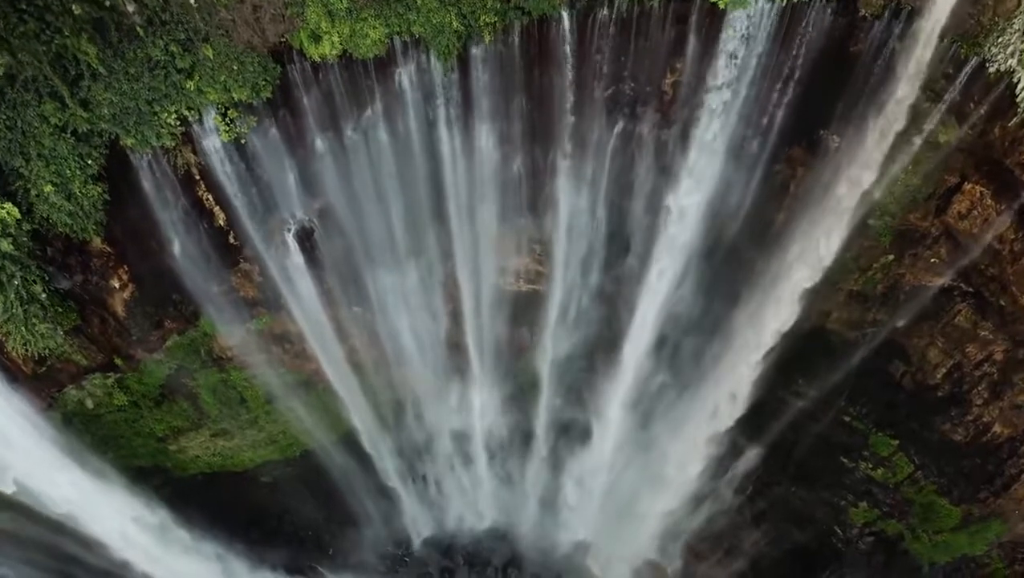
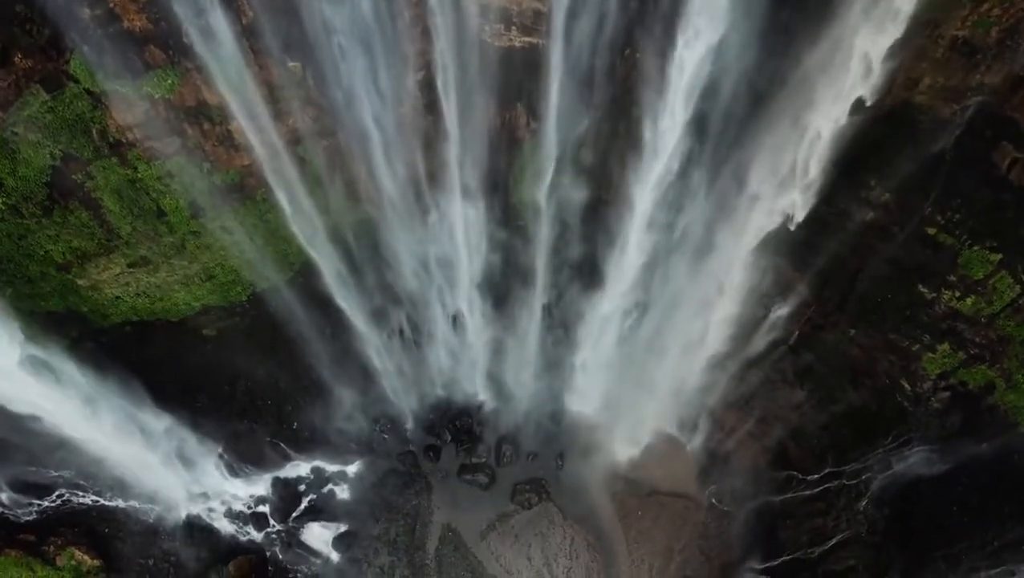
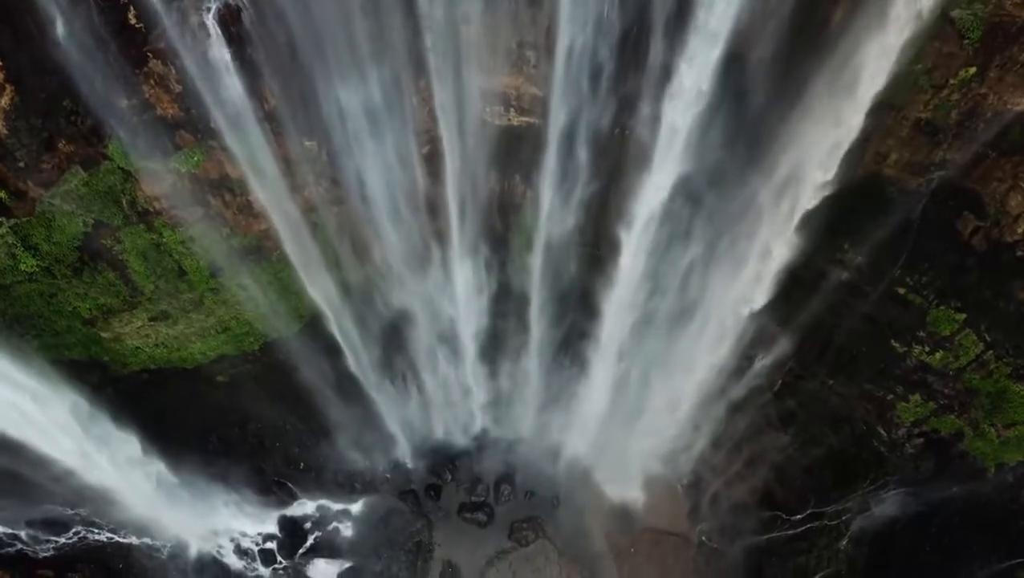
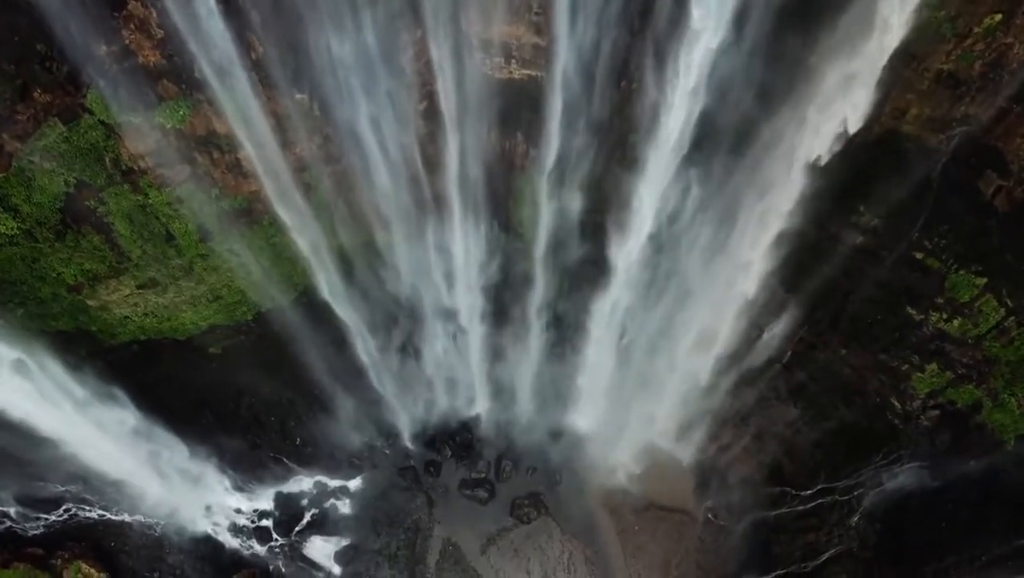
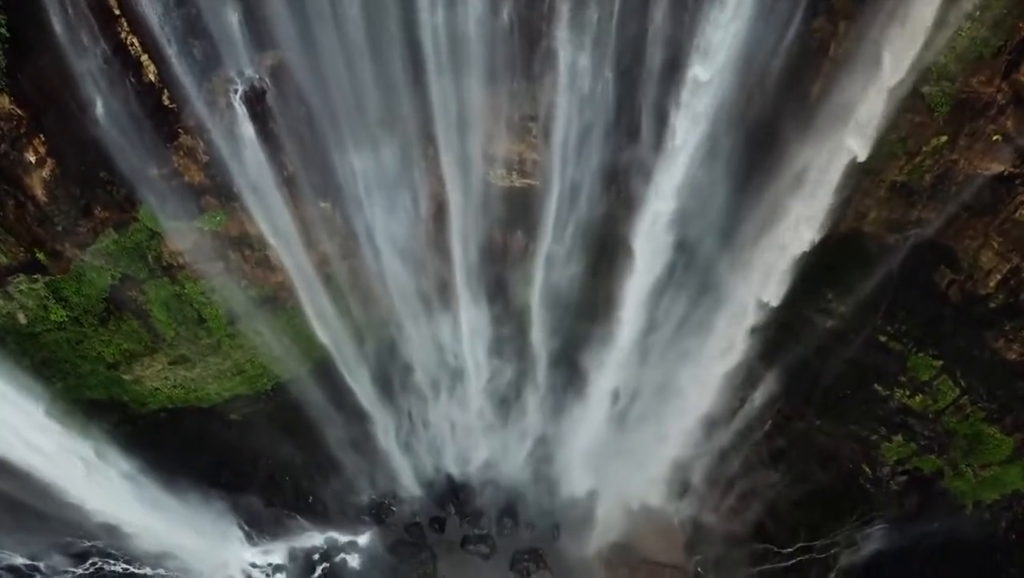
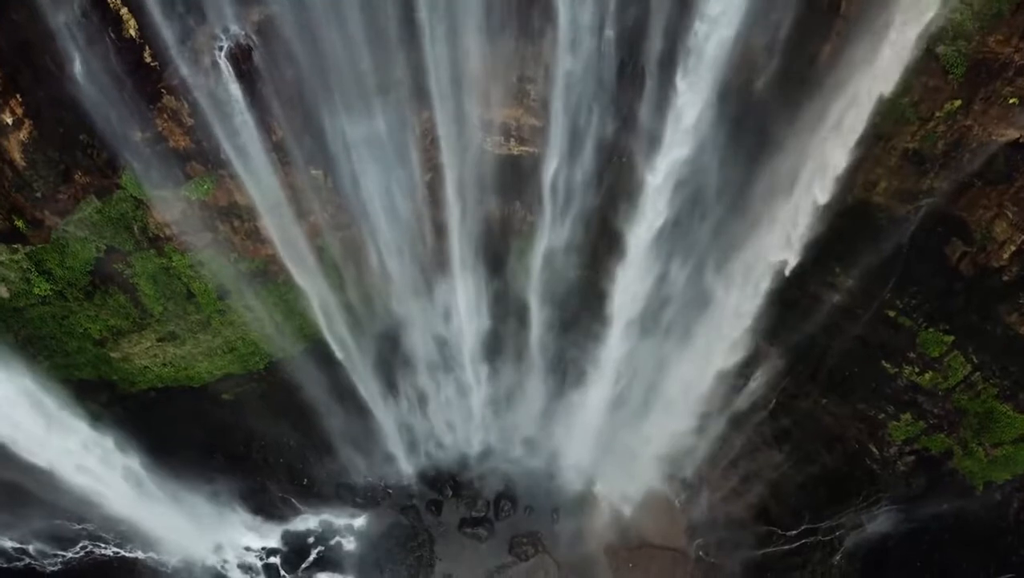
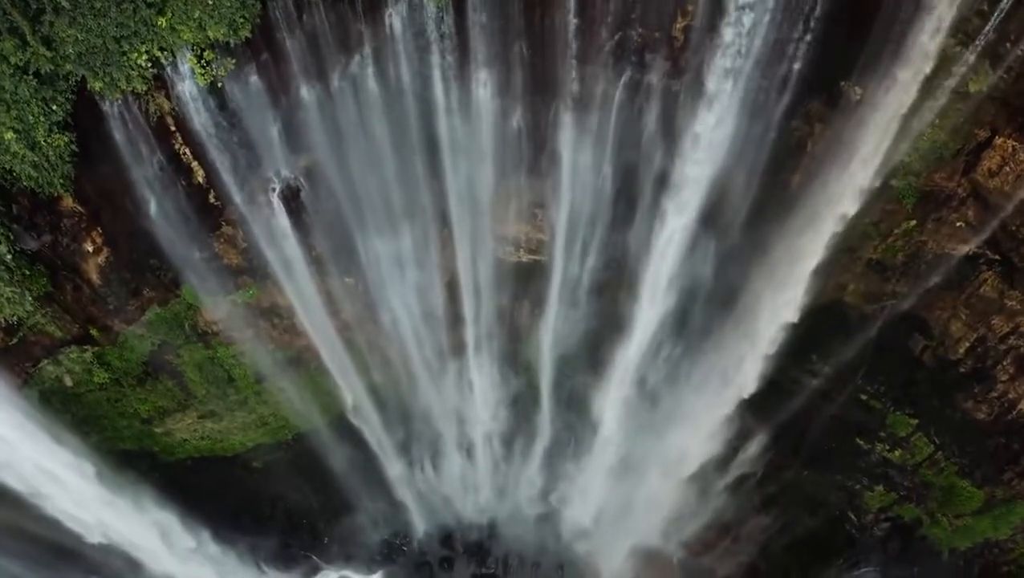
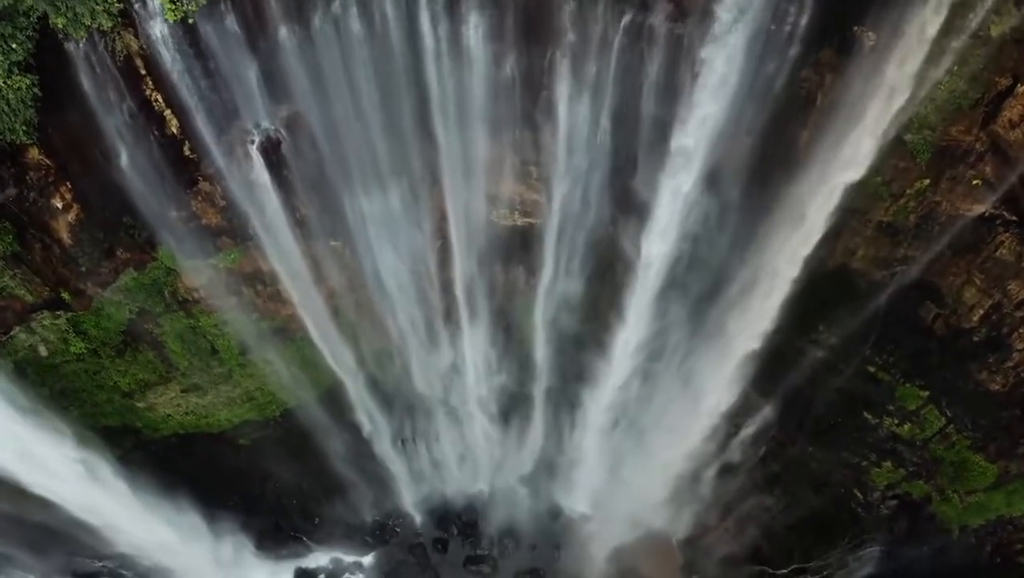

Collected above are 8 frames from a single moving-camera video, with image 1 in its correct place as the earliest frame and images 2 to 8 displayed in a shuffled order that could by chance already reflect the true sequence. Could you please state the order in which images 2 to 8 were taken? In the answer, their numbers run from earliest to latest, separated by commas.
7, 8, 5, 6, 3, 4, 2
